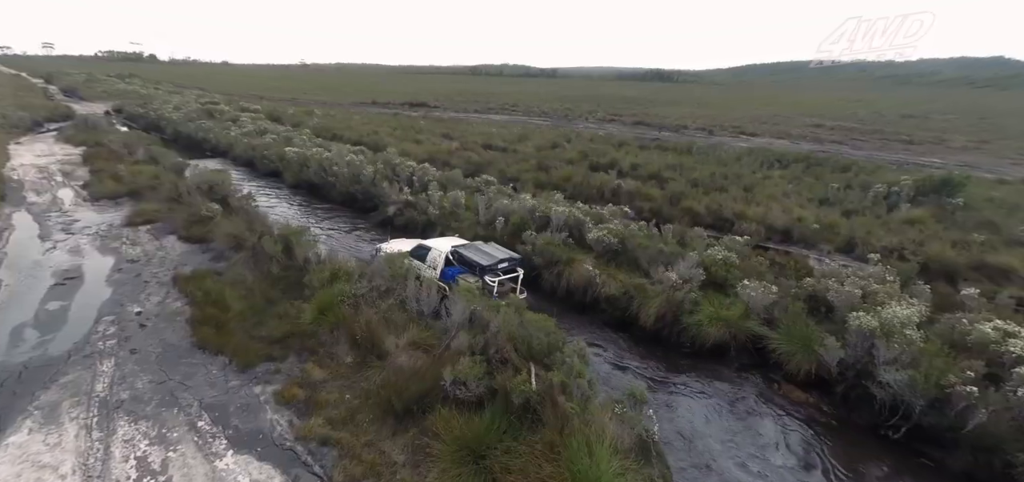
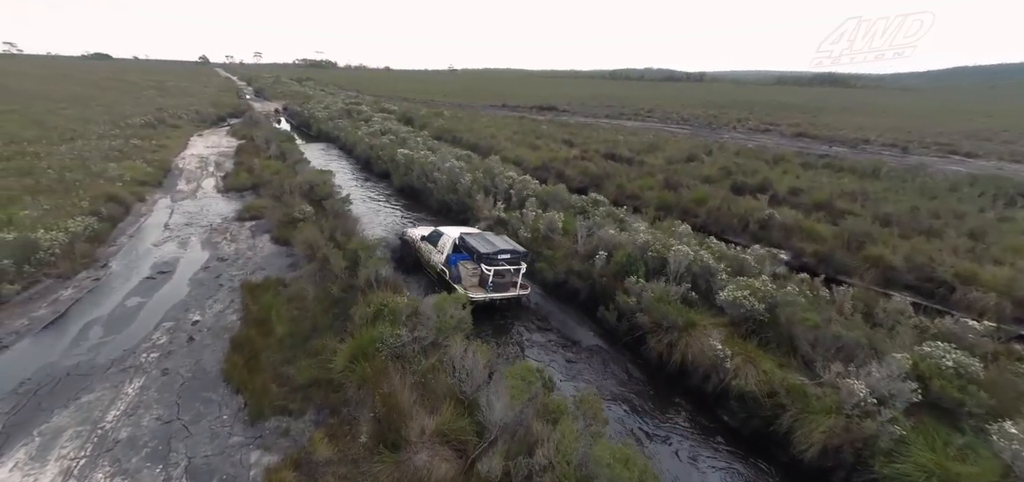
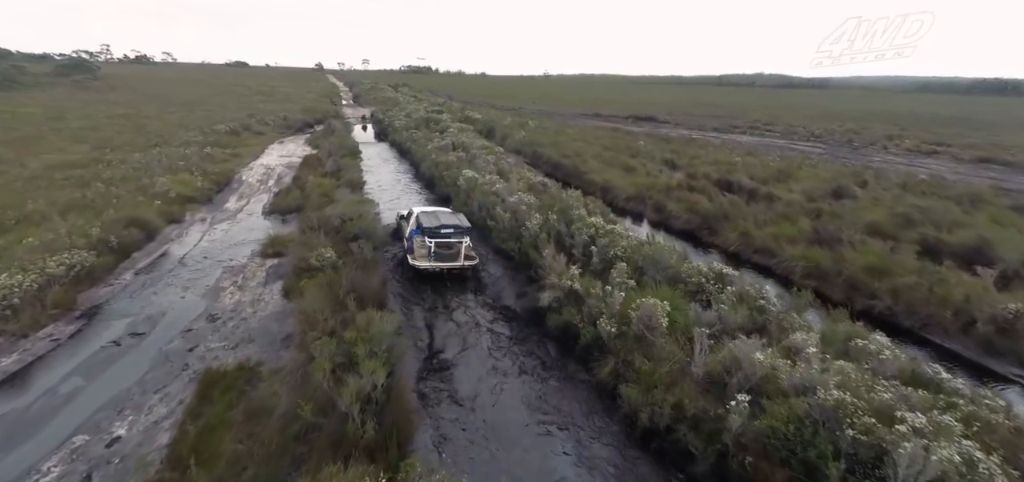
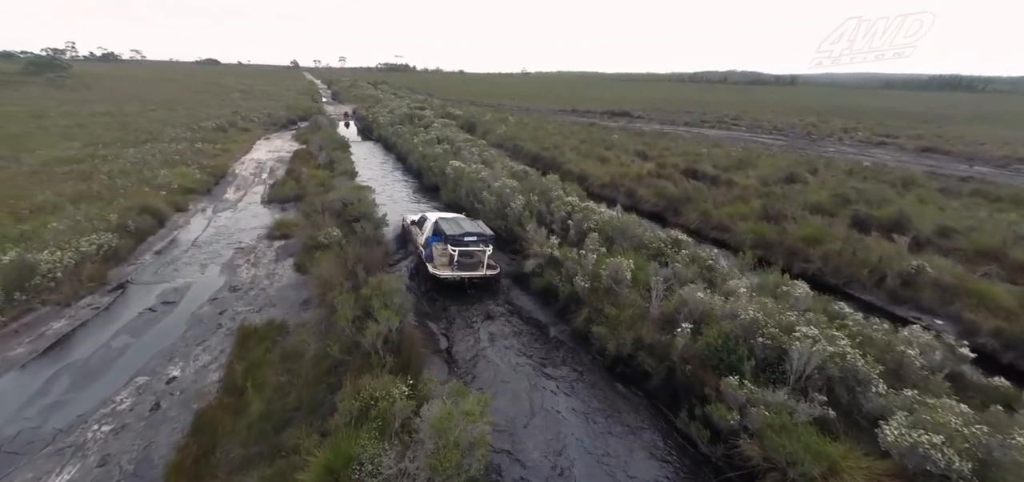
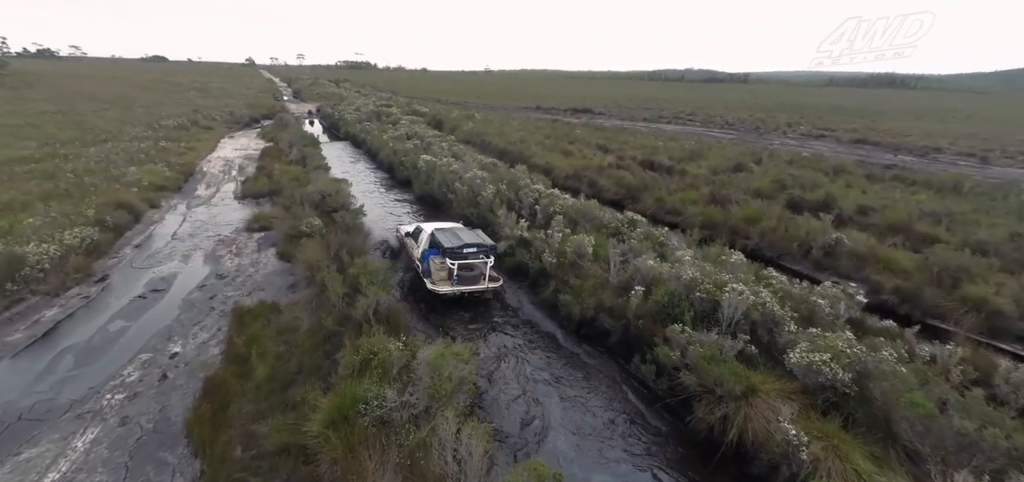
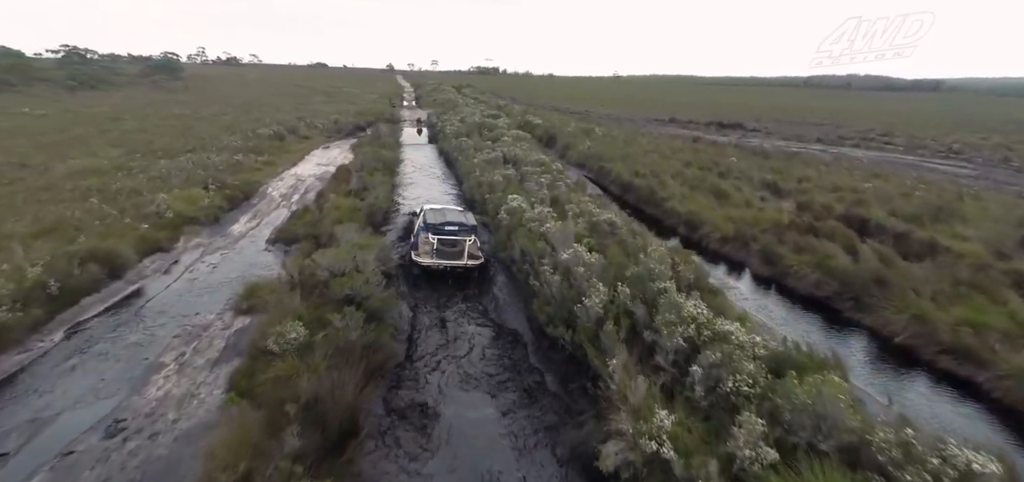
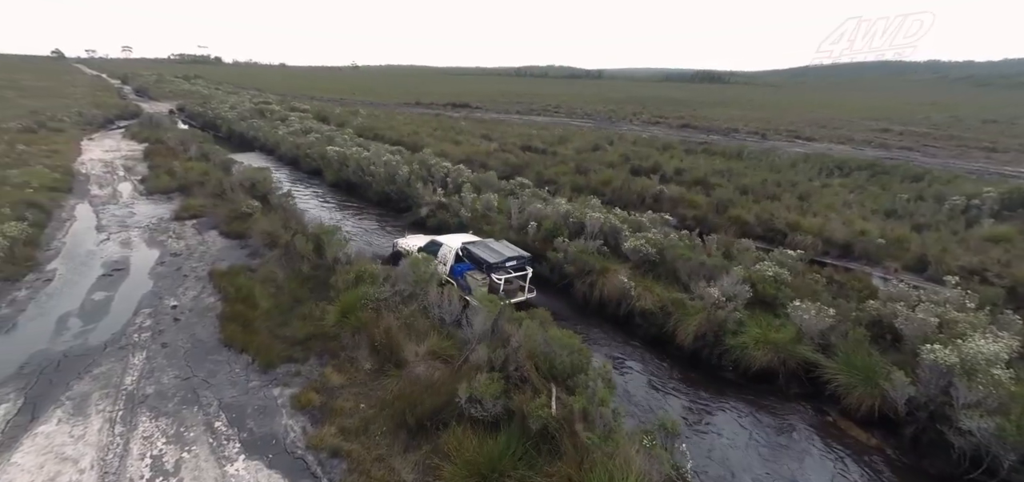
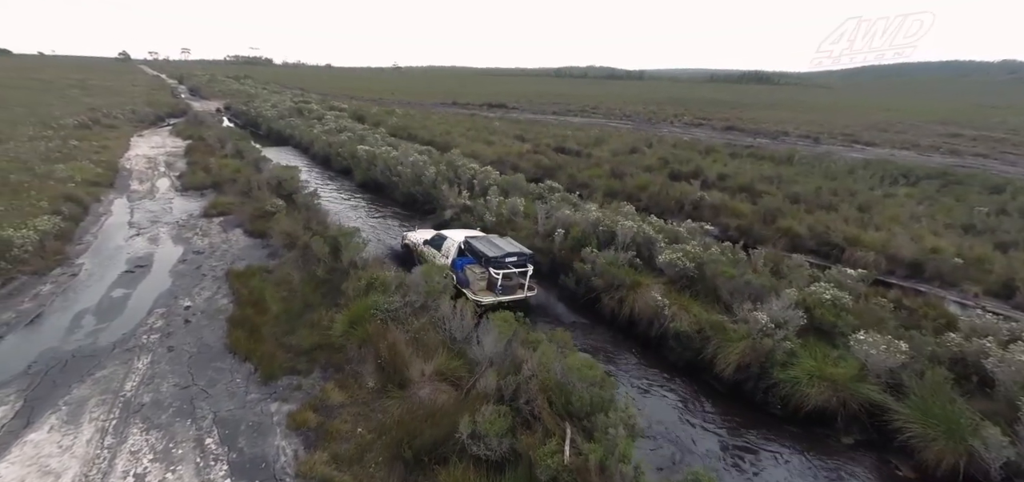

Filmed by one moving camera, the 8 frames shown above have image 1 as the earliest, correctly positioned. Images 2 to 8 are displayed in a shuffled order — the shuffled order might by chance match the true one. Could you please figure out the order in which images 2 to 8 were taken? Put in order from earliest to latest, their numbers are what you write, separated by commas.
7, 8, 2, 5, 4, 3, 6
